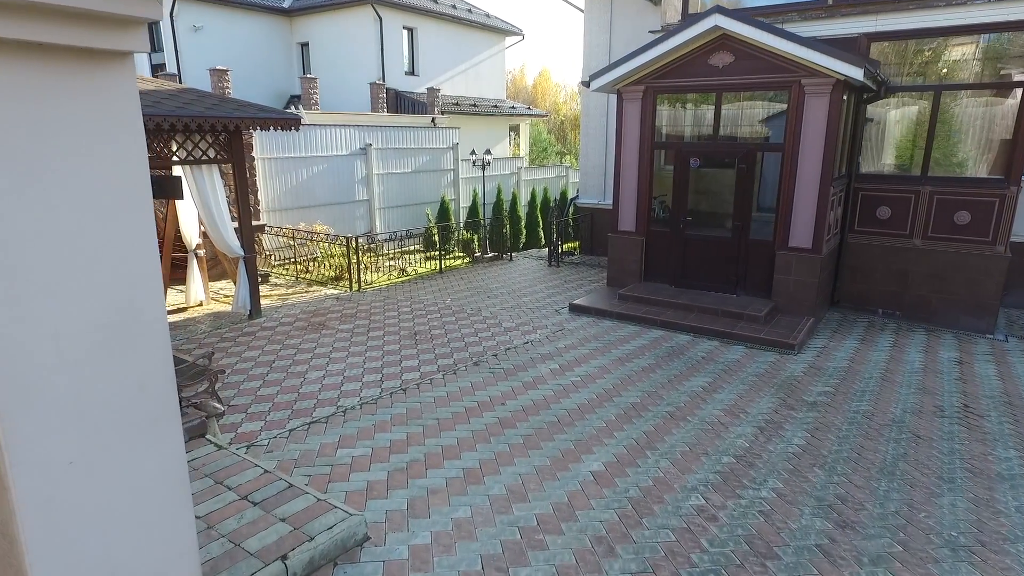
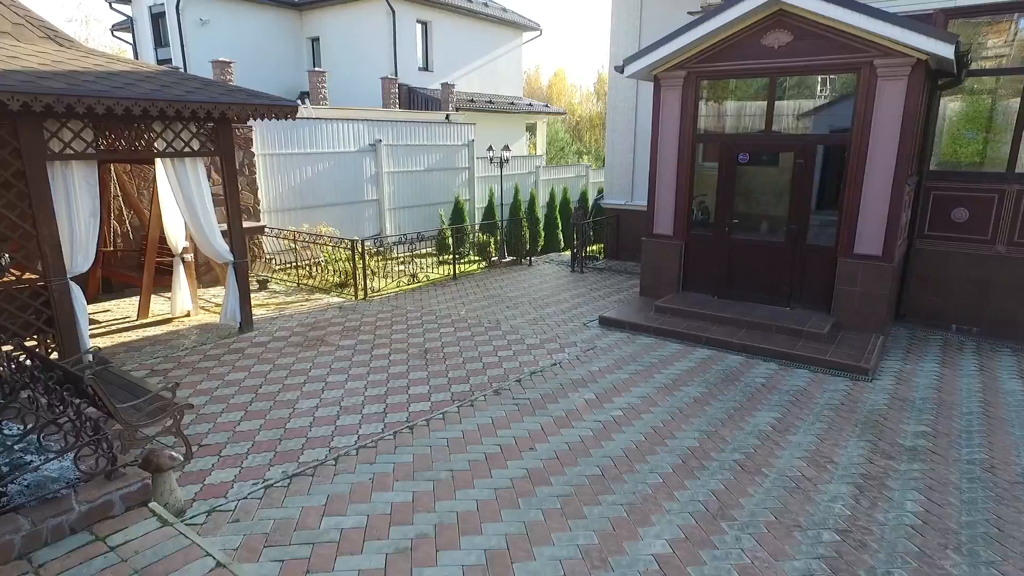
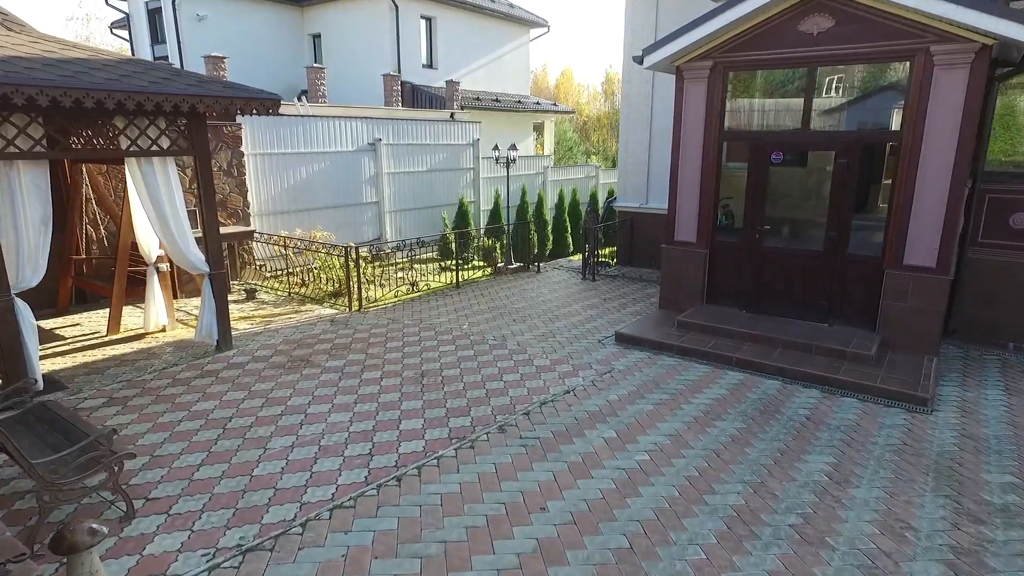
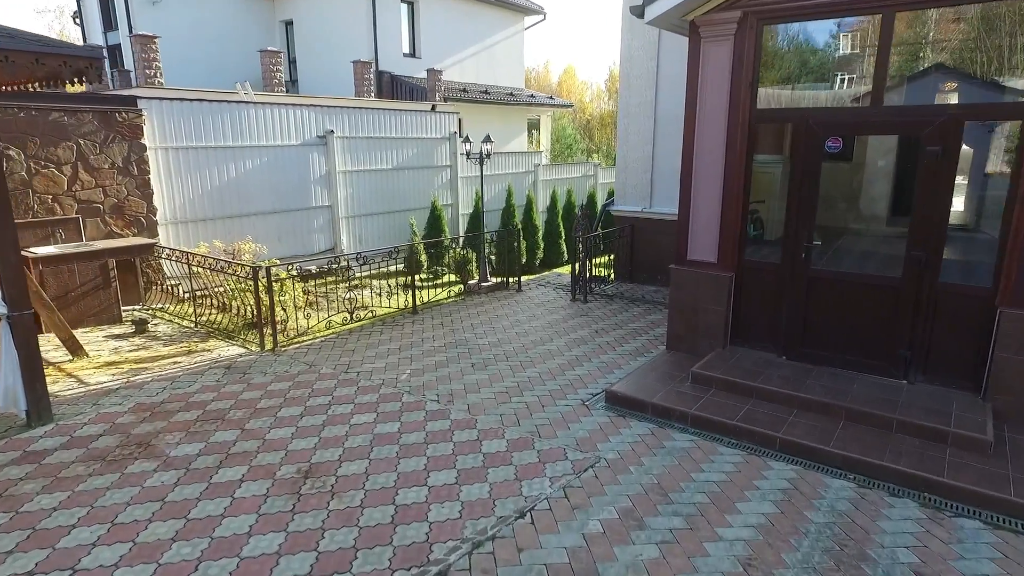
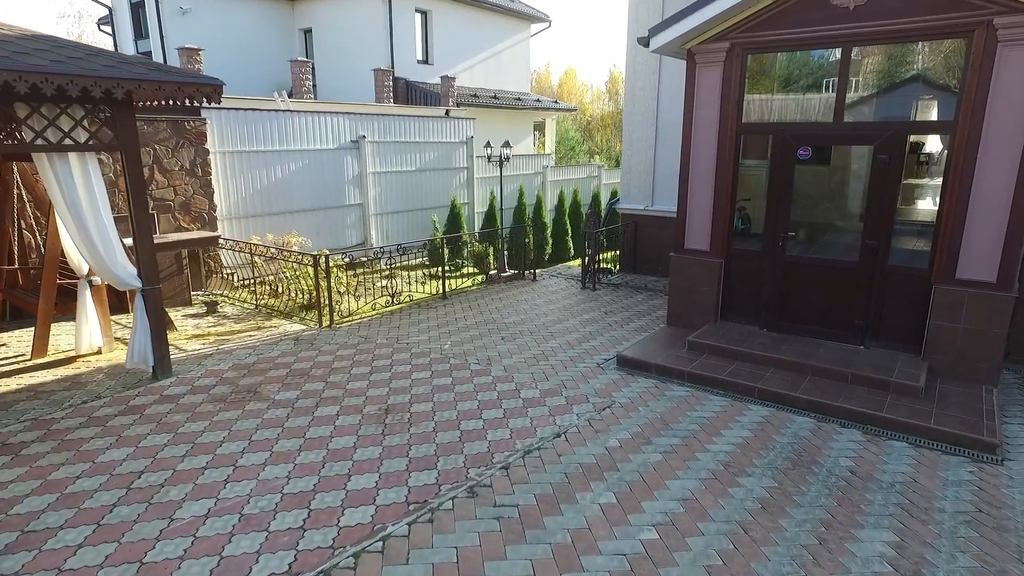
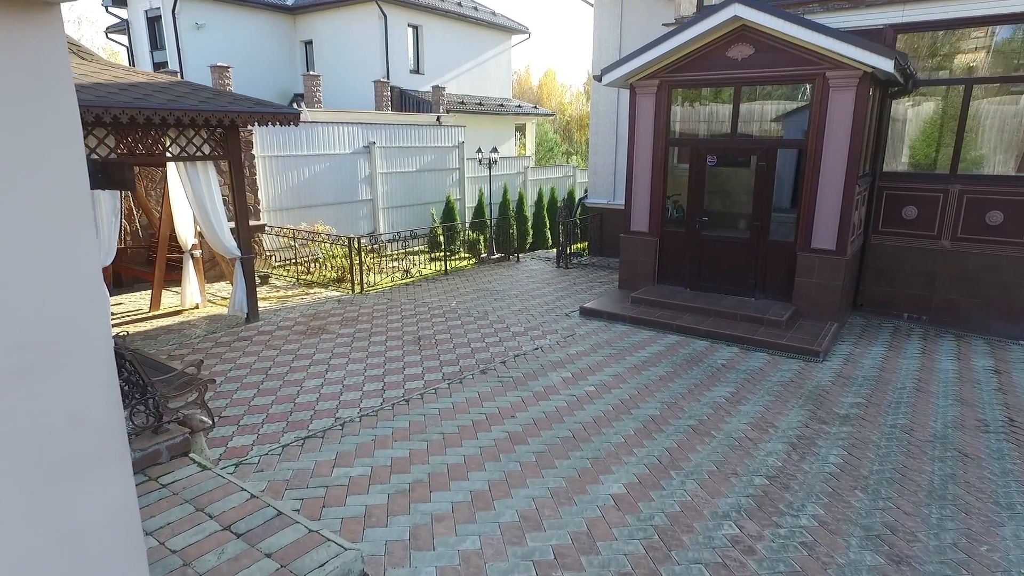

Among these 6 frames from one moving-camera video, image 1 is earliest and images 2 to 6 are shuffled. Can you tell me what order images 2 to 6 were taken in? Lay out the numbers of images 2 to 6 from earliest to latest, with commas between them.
6, 2, 3, 5, 4
